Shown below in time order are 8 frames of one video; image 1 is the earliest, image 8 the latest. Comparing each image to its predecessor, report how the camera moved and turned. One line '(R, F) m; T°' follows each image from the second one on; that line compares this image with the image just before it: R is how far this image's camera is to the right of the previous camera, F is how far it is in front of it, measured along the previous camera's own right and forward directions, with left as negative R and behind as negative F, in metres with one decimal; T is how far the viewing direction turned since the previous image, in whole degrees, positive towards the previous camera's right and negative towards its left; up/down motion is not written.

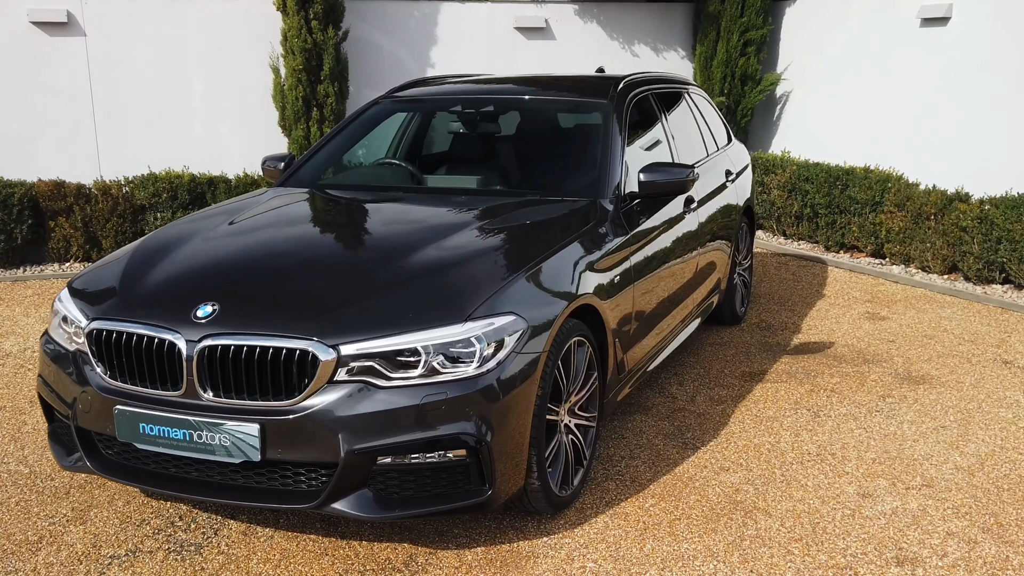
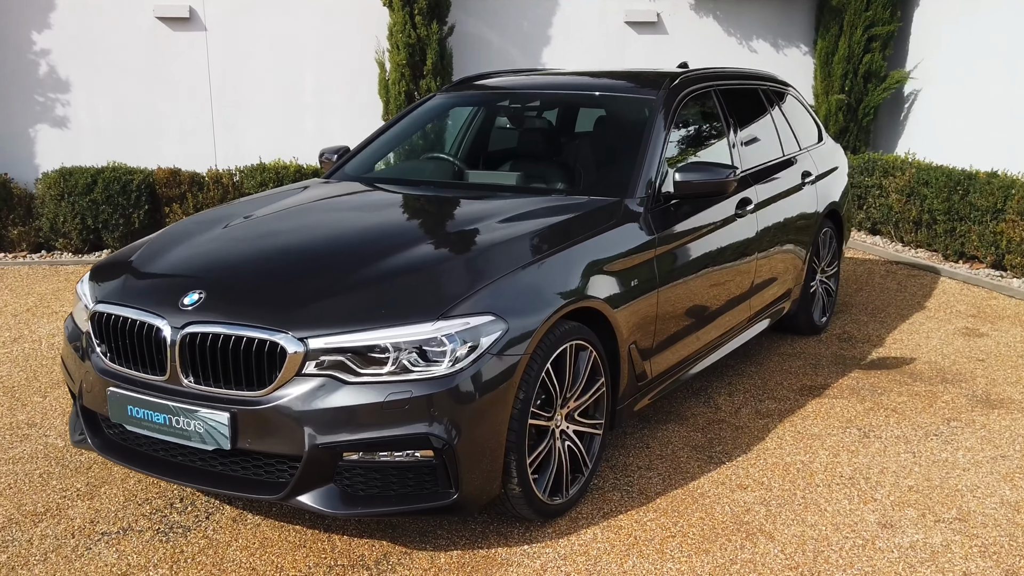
(+0.5, +0.1) m; -9°
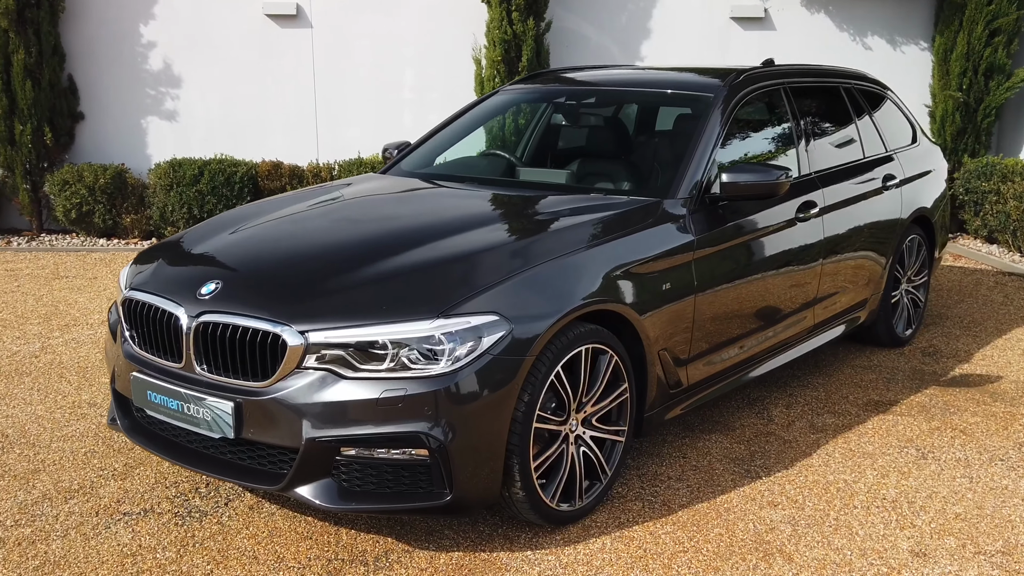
(+0.3, +0.1) m; -7°
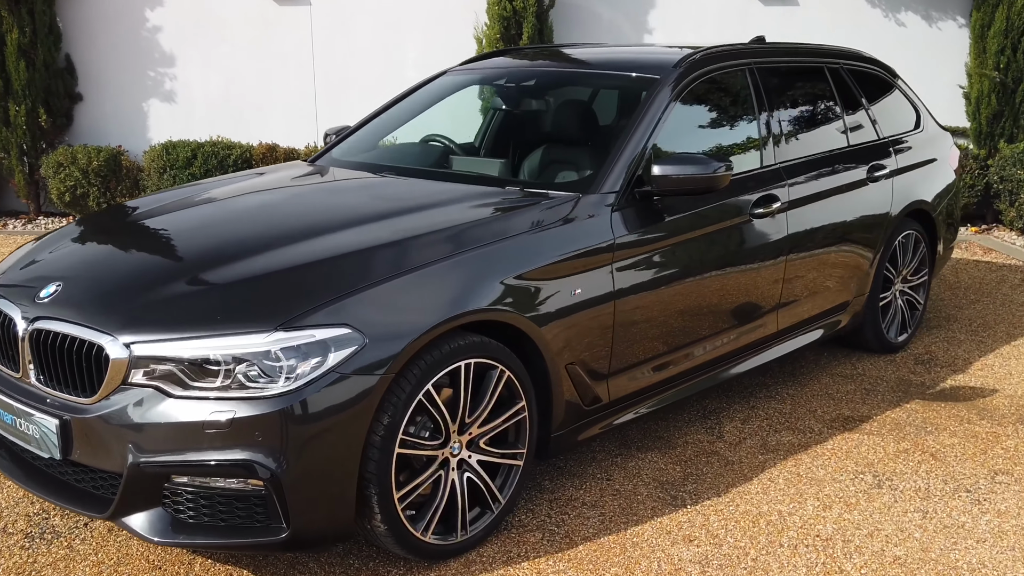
(+0.5, +0.3) m; -4°
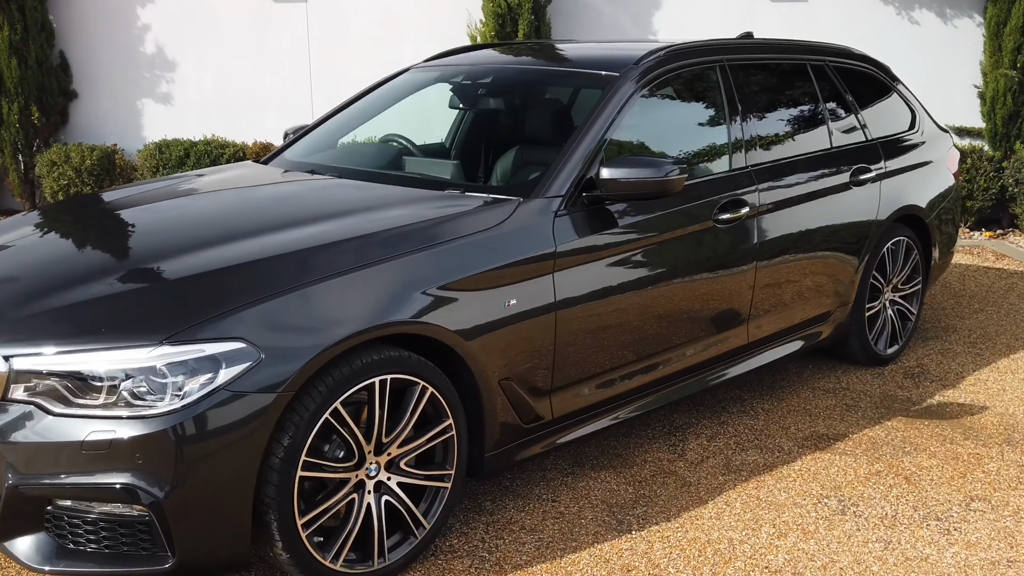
(+0.3, +0.2) m; -2°
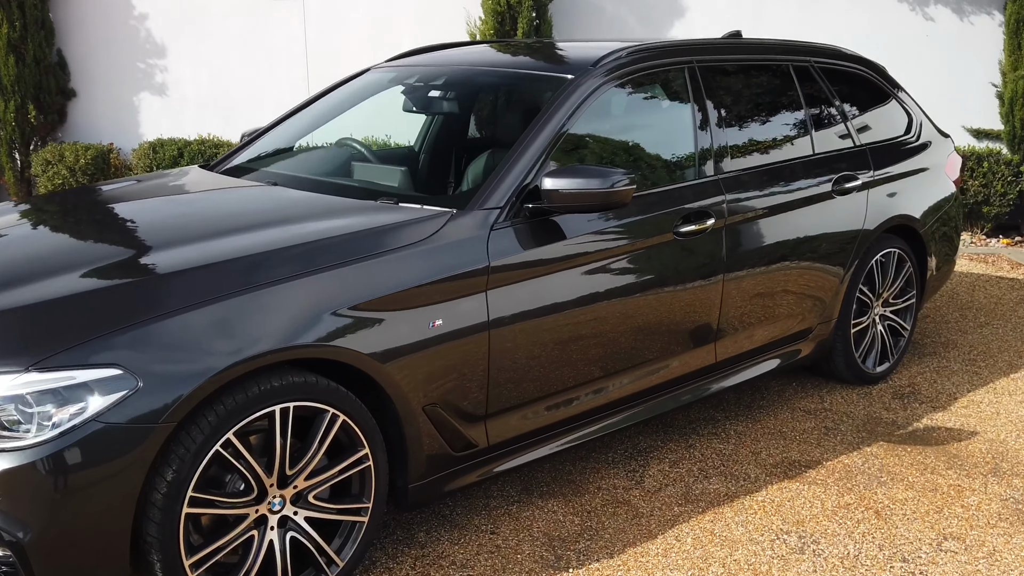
(+0.3, +0.2) m; -2°
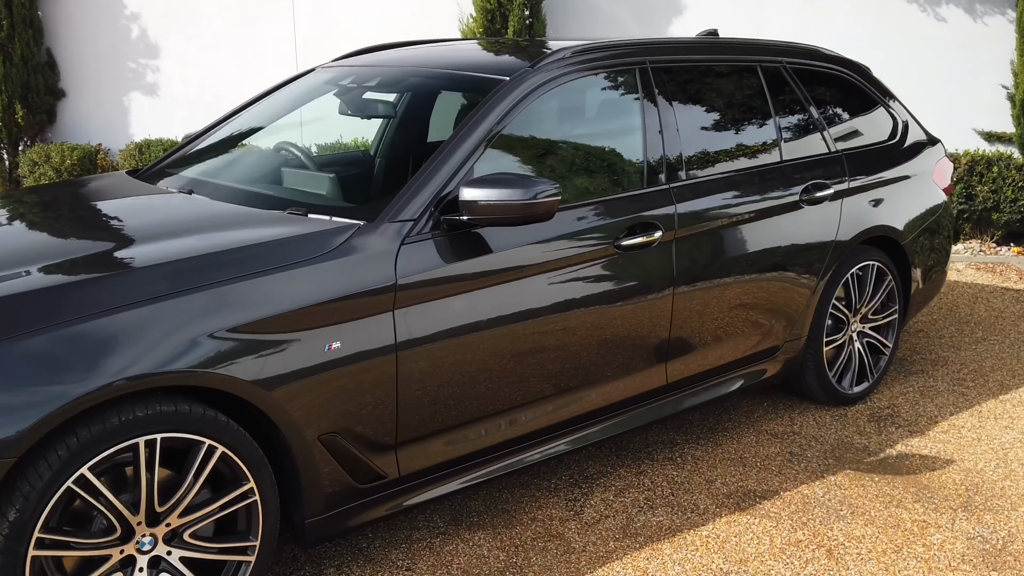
(+0.3, +0.2) m; -2°
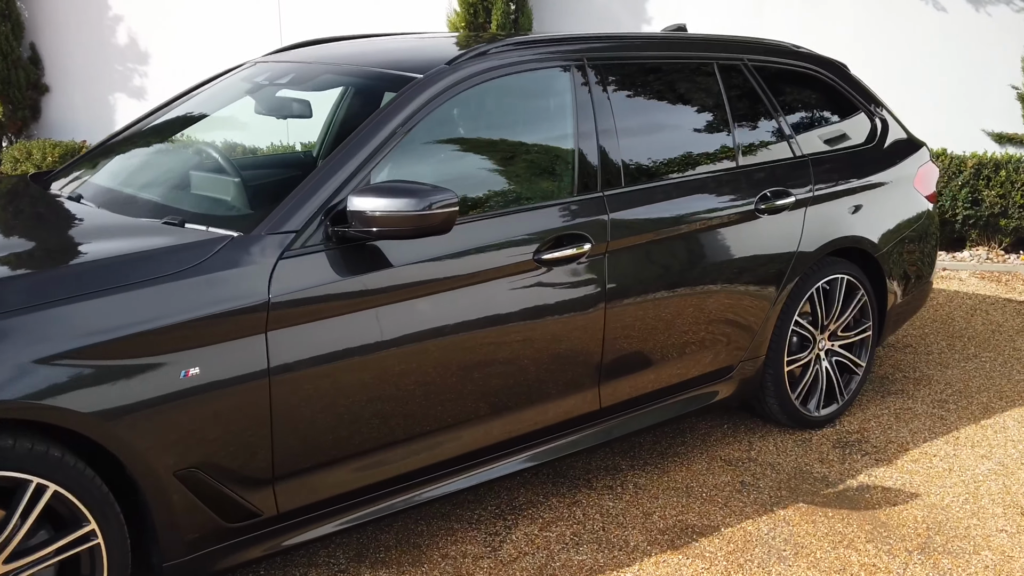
(+0.3, +0.2) m; -2°
